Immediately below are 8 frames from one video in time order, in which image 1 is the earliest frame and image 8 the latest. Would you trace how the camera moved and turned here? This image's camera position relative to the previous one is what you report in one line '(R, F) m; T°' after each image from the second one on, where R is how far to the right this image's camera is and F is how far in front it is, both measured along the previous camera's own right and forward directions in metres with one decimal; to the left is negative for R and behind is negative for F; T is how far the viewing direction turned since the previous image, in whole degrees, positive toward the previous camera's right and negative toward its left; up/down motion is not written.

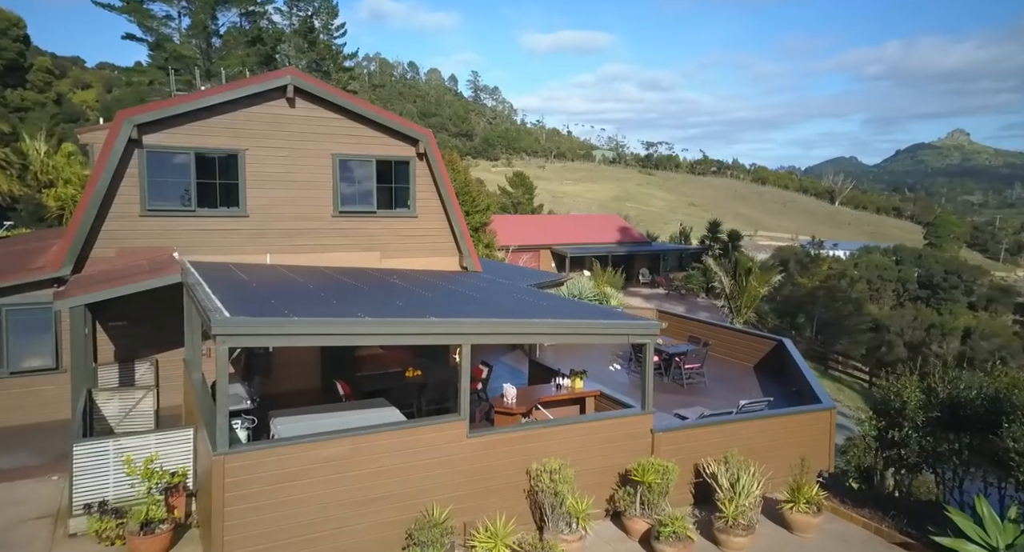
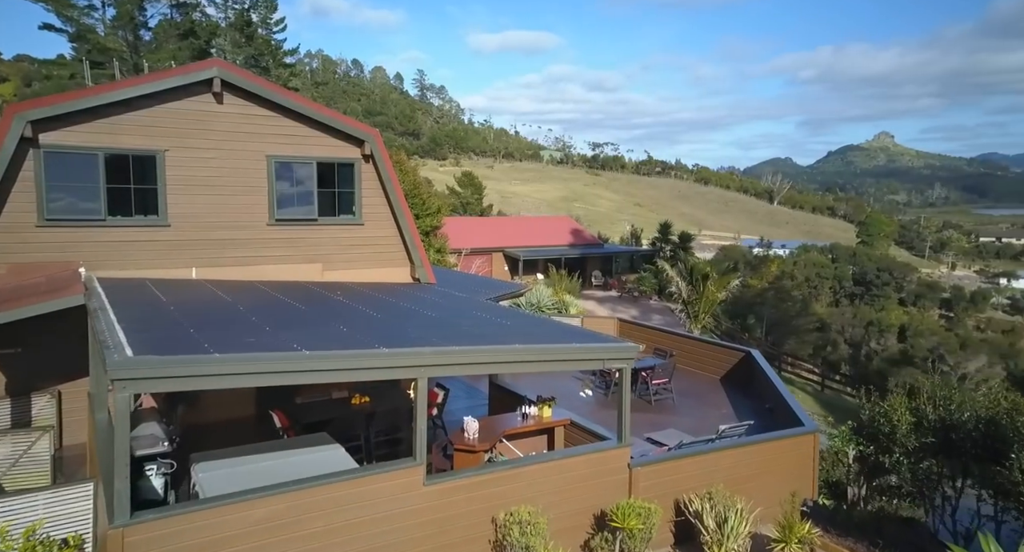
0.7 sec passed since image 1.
(-0.1, +0.8) m; +4°
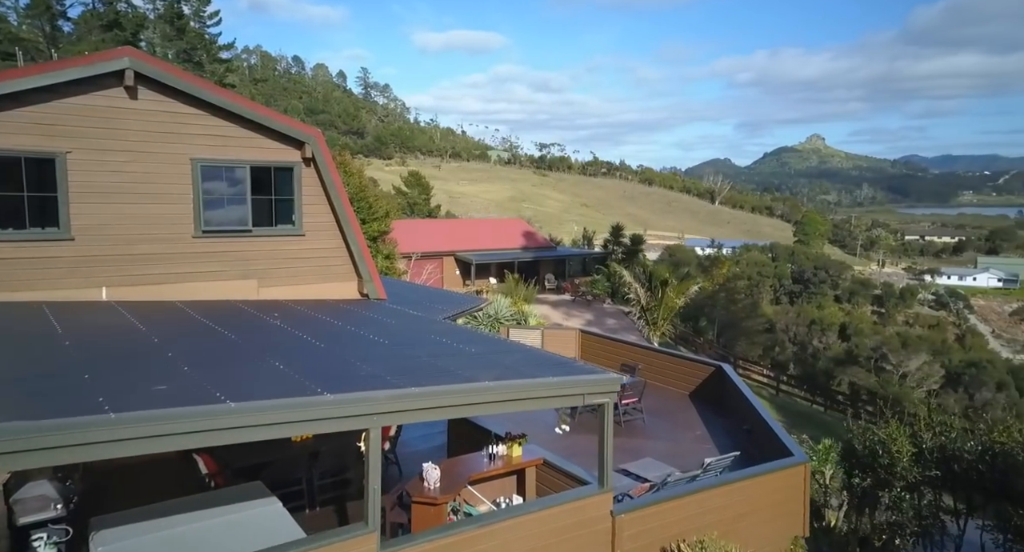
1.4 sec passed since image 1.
(-0.1, +0.8) m; +4°
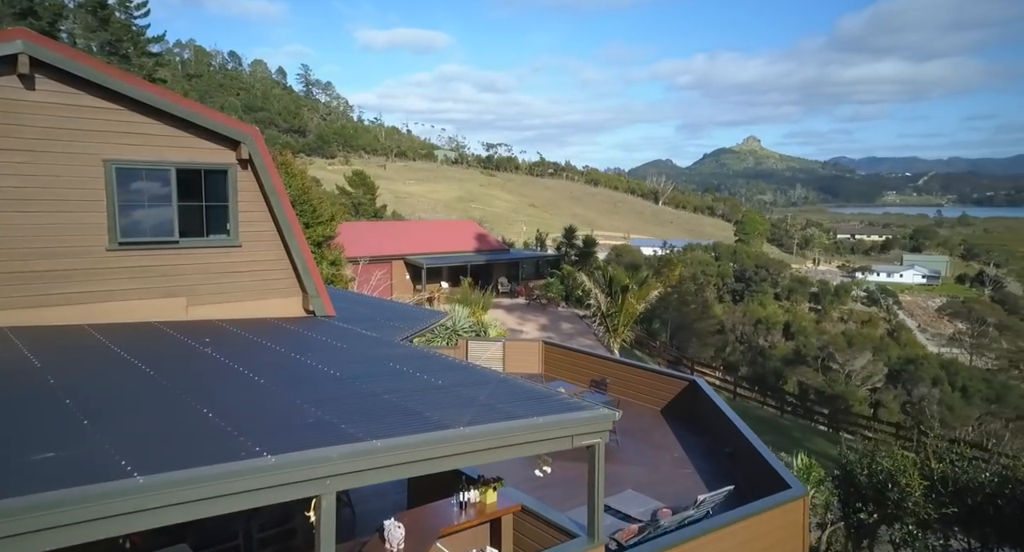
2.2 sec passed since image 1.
(-0.2, +0.8) m; +4°
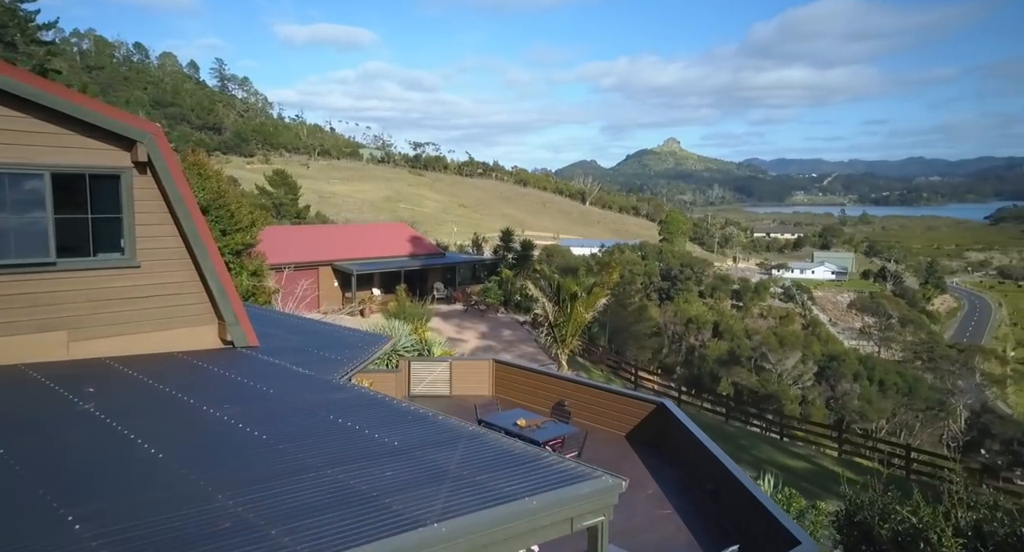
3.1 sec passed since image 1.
(-0.3, +1.1) m; +6°
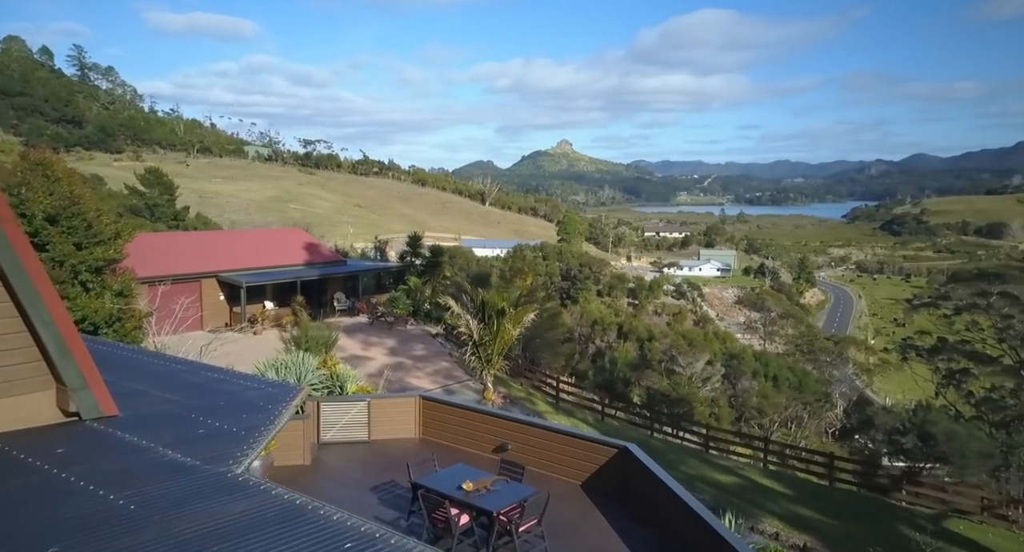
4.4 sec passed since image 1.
(-0.4, +1.5) m; +9°
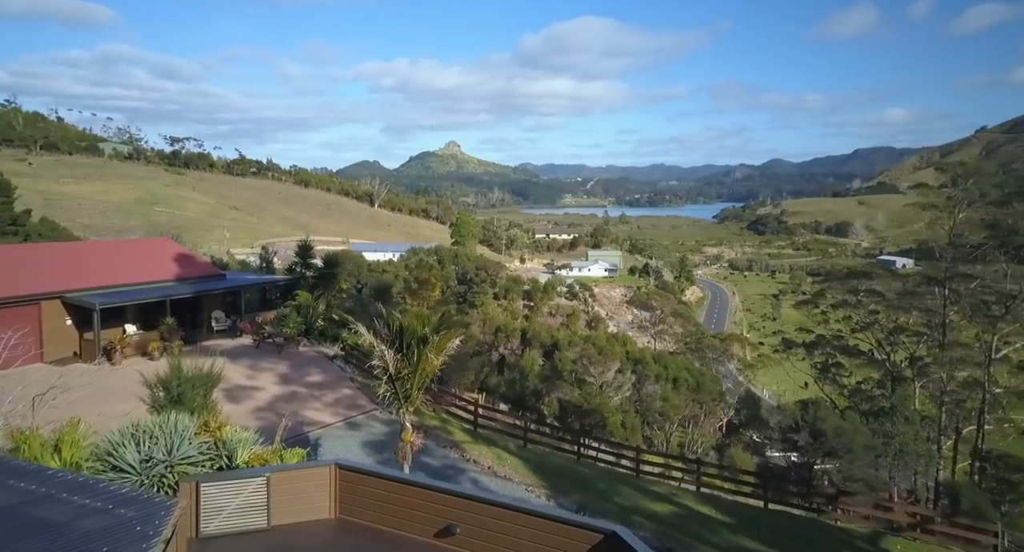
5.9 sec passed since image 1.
(-0.6, +2.0) m; +9°
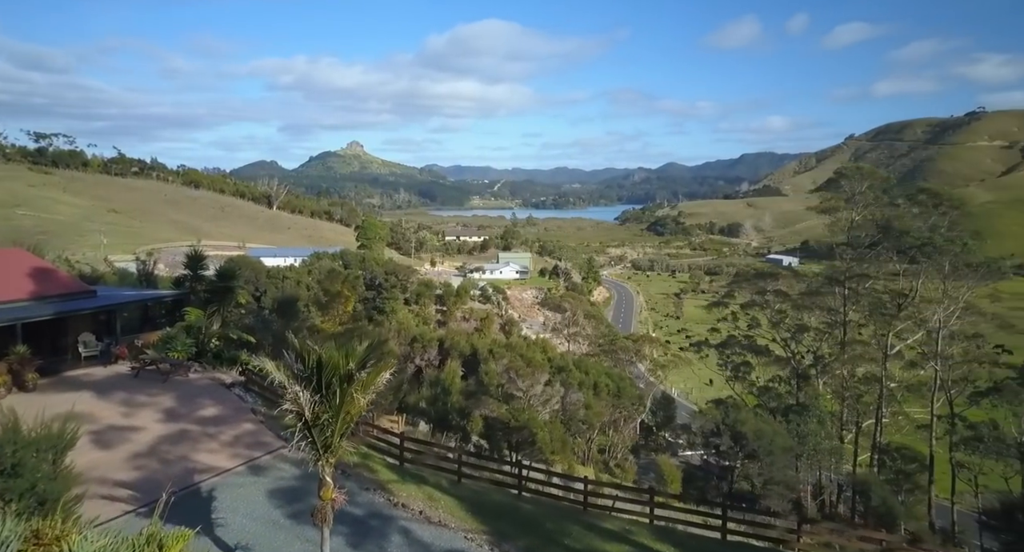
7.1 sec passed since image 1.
(-0.5, +2.1) m; +8°
